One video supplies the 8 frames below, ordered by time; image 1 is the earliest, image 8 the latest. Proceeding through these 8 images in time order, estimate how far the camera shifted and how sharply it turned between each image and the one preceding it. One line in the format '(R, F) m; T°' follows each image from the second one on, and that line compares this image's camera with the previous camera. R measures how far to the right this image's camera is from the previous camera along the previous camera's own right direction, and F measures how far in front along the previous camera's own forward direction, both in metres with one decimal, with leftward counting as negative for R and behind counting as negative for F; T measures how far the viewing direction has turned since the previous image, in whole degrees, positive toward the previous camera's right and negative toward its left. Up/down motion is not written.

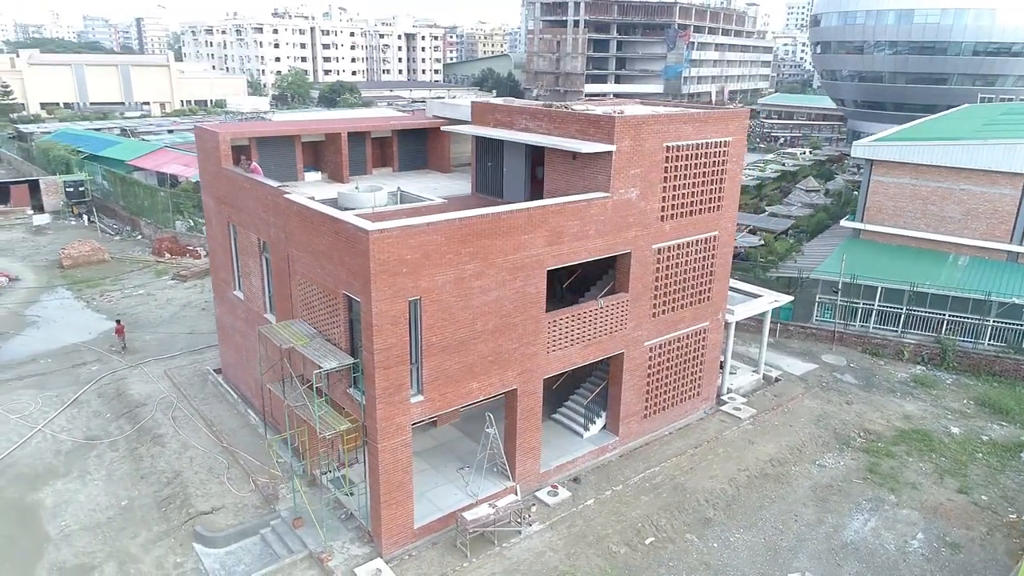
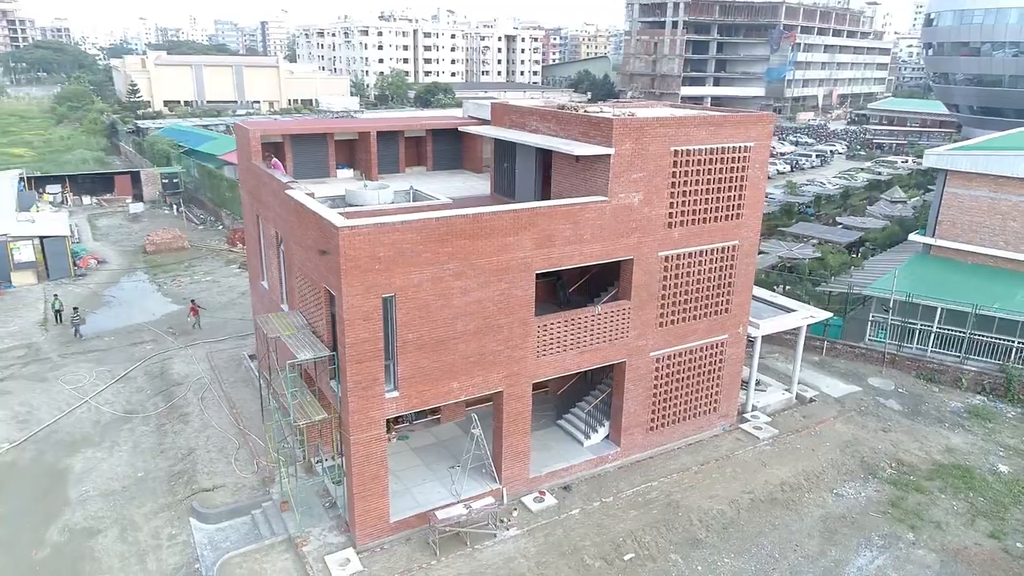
(+2.4, +0.3) m; -8°
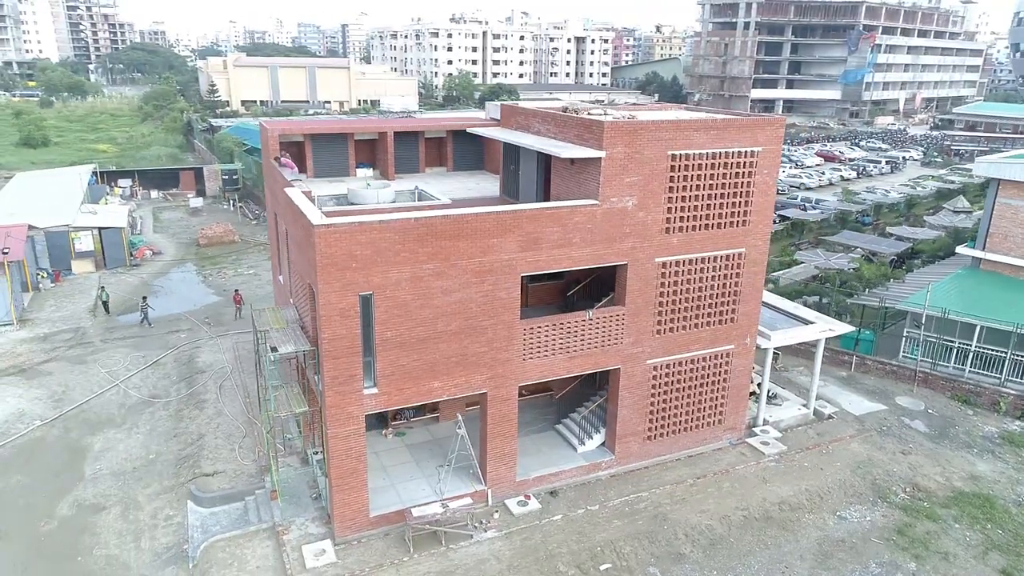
(+1.8, +0.1) m; -6°
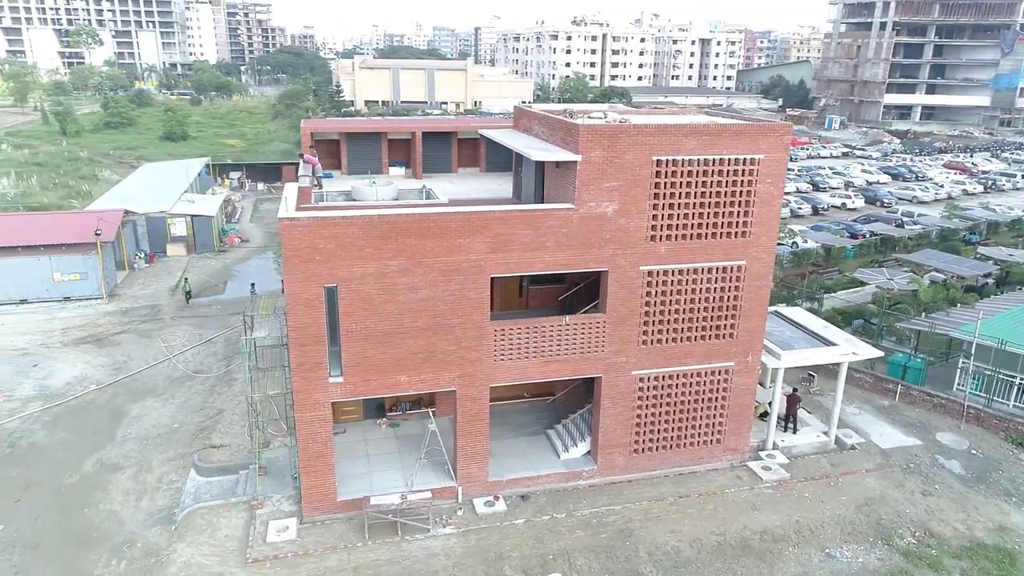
(+3.2, +0.2) m; -10°
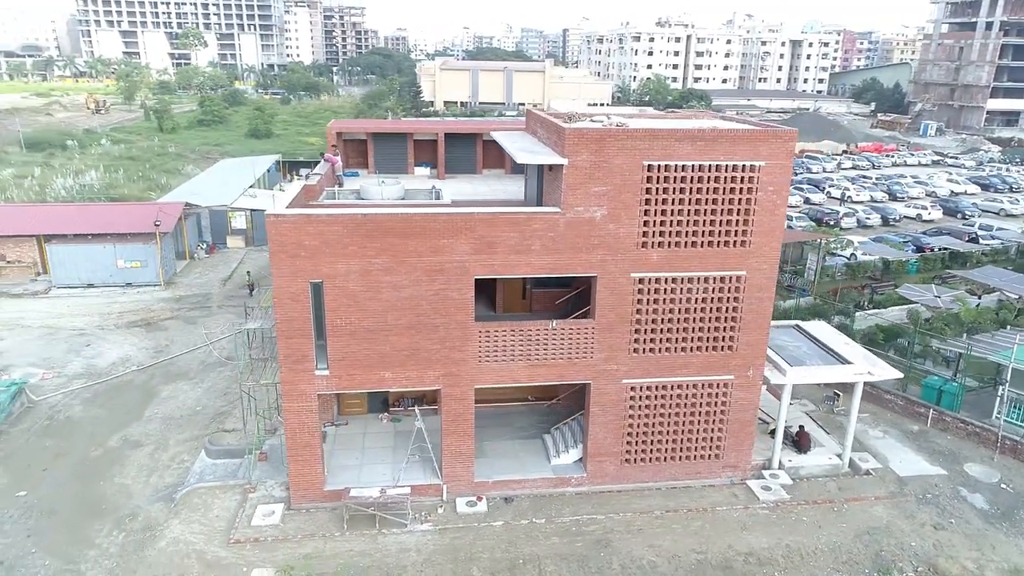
(+2.1, +0.1) m; -7°
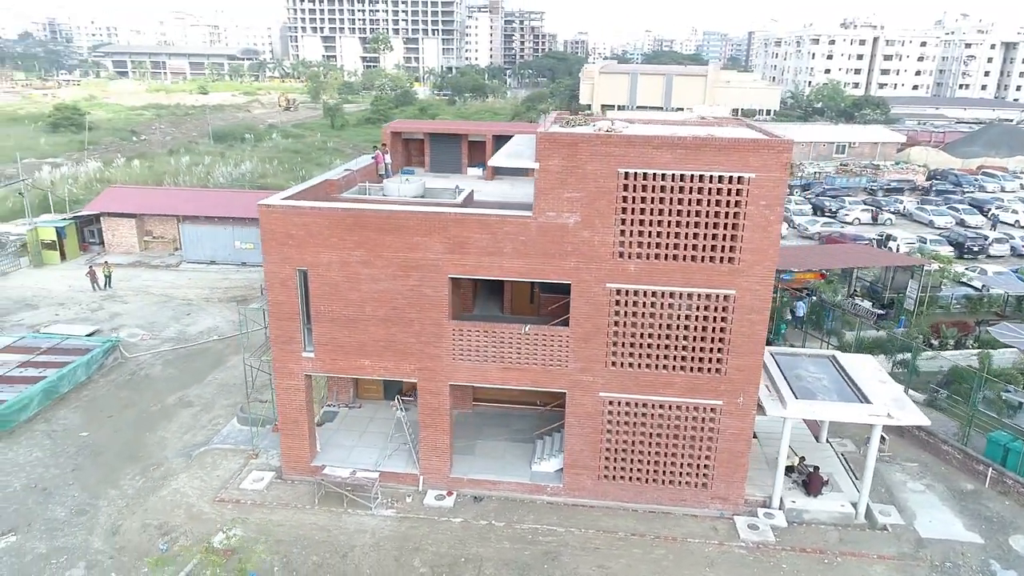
(+4.2, +0.4) m; -13°
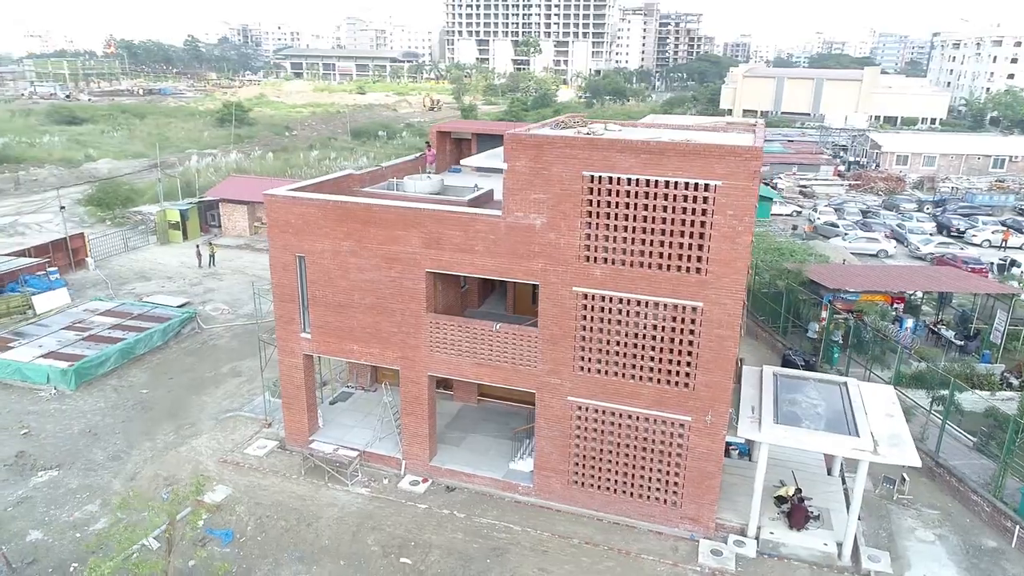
(+3.8, +0.1) m; -12°
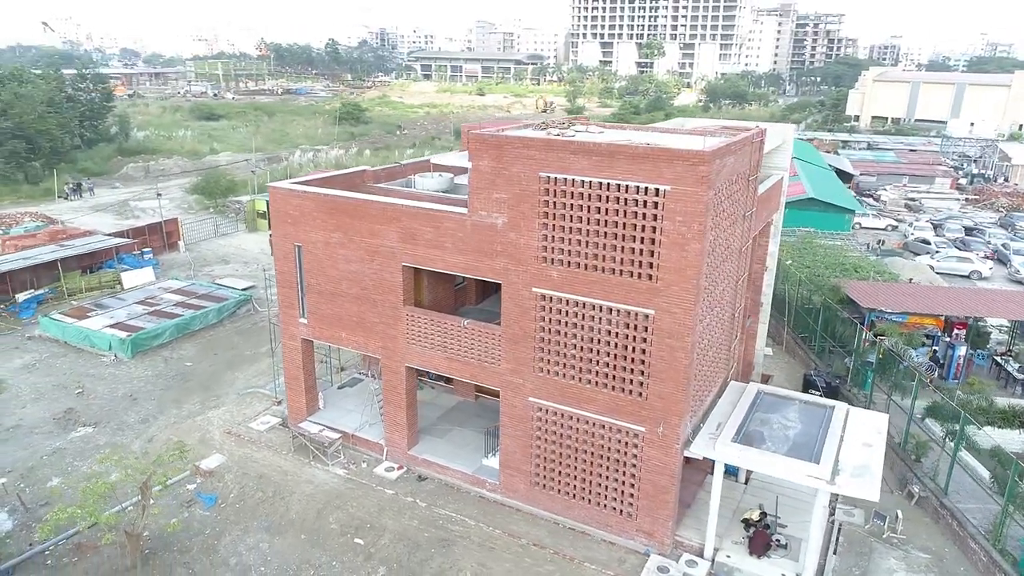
(+3.4, +0.1) m; -10°
